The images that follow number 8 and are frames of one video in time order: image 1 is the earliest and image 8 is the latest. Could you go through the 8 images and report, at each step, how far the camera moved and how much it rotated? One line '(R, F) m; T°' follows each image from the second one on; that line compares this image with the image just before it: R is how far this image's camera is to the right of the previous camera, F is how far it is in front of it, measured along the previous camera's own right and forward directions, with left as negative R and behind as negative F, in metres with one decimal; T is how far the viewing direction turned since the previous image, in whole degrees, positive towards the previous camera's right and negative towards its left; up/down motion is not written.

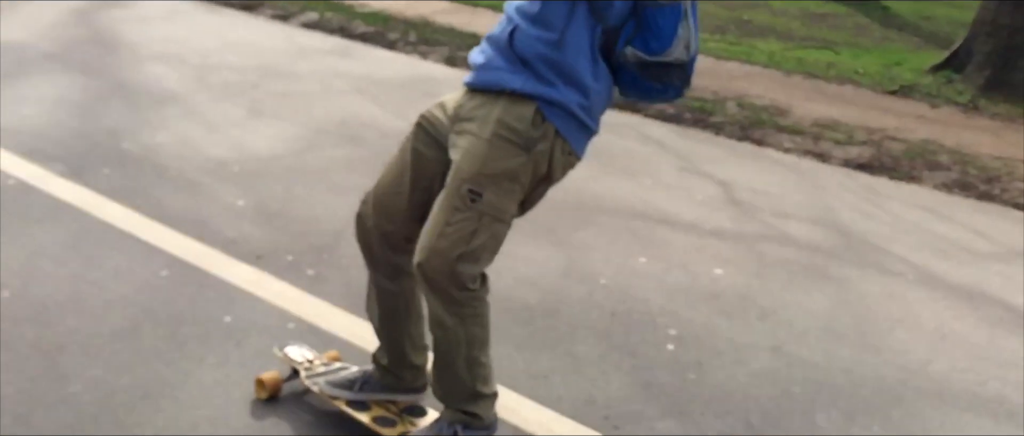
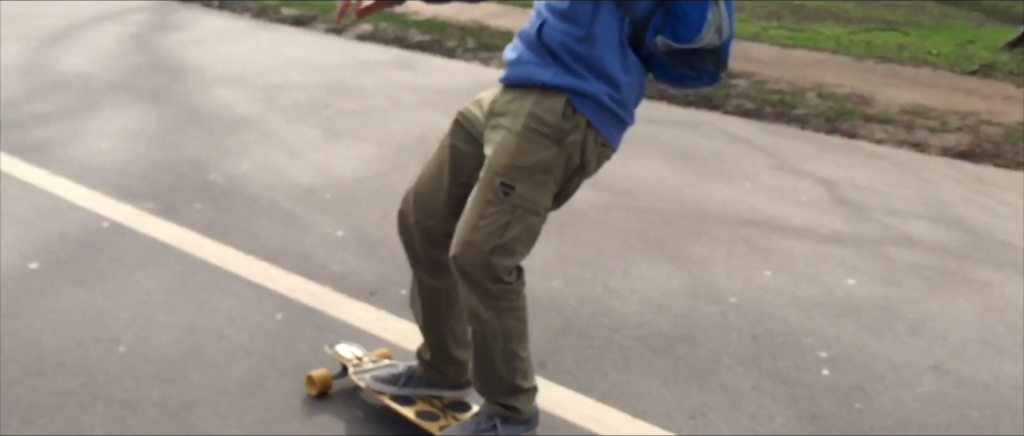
(-0.4, +0.2) m; -2°
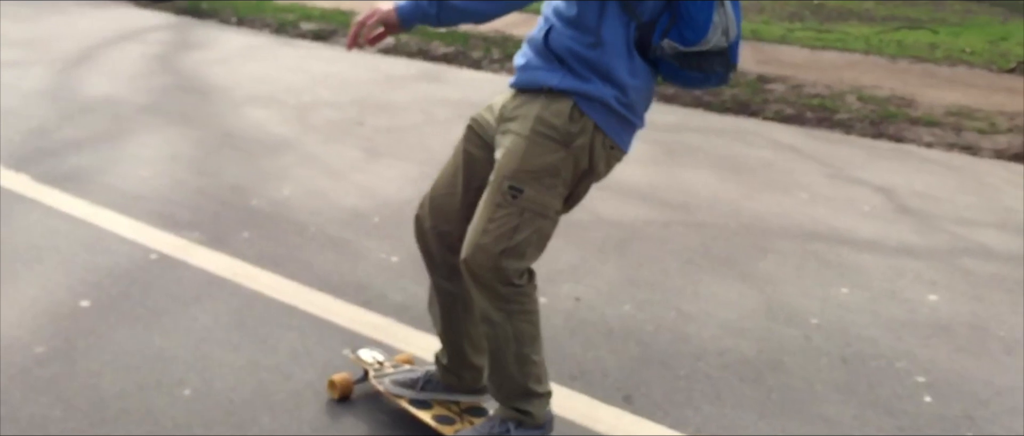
(-0.3, +0.2) m; -1°
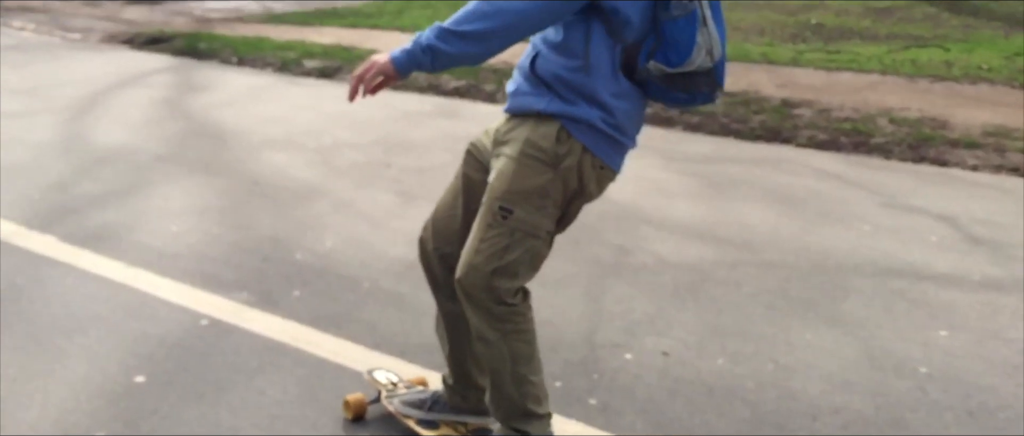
(-0.4, +0.3) m; +1°
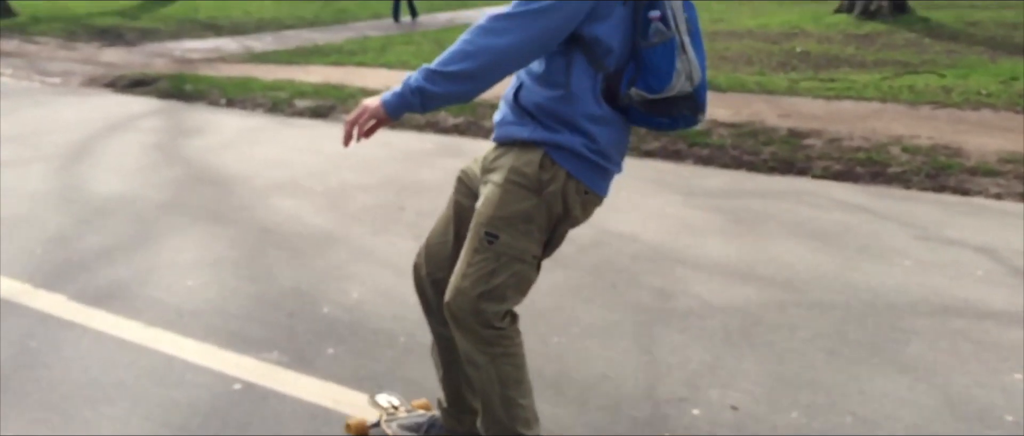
(-0.3, +0.2) m; +2°
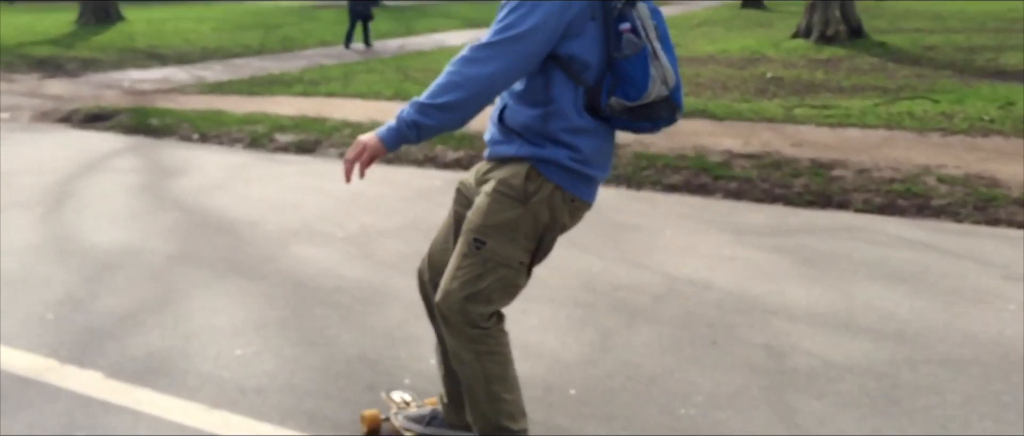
(-0.8, +0.5) m; +4°
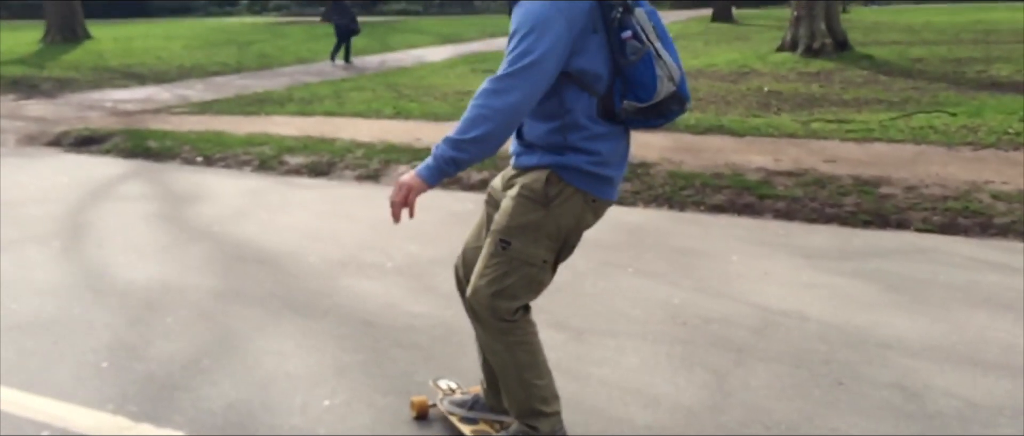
(-0.7, +0.4) m; +2°
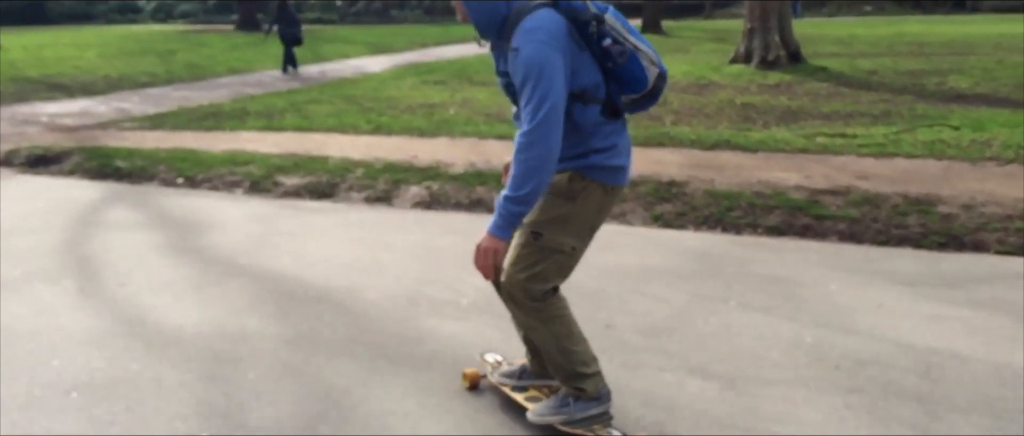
(-1.1, +0.7) m; +5°
